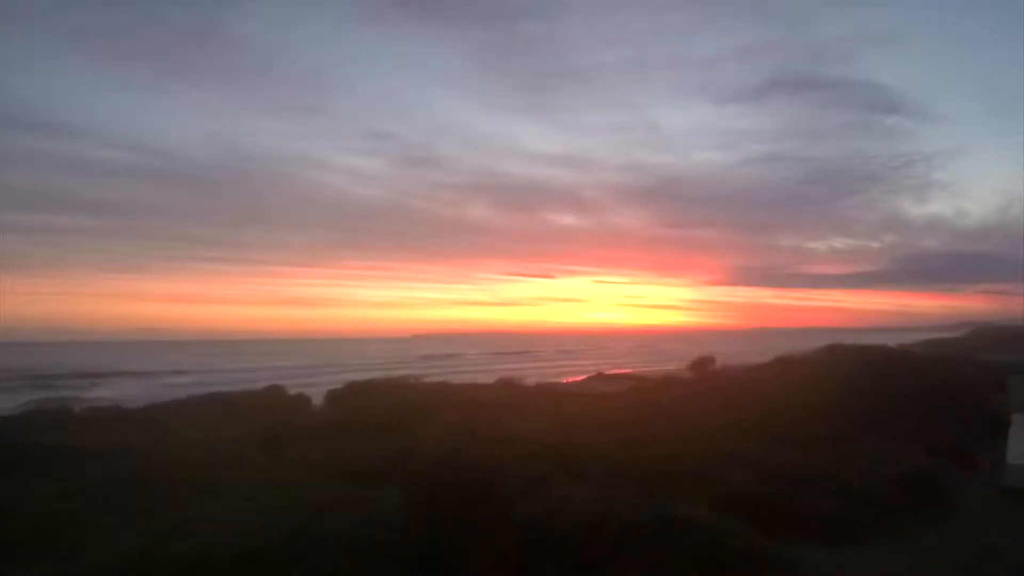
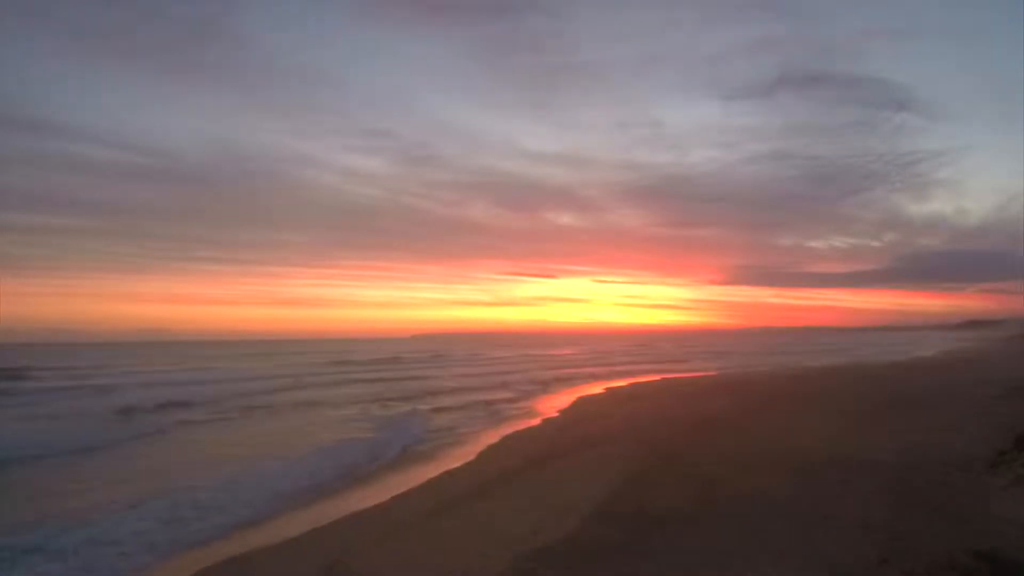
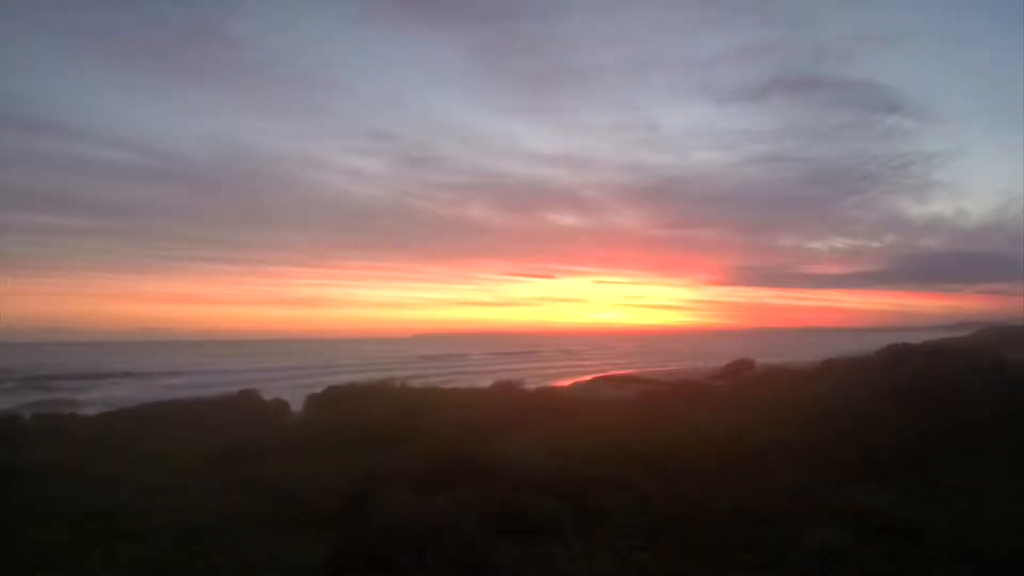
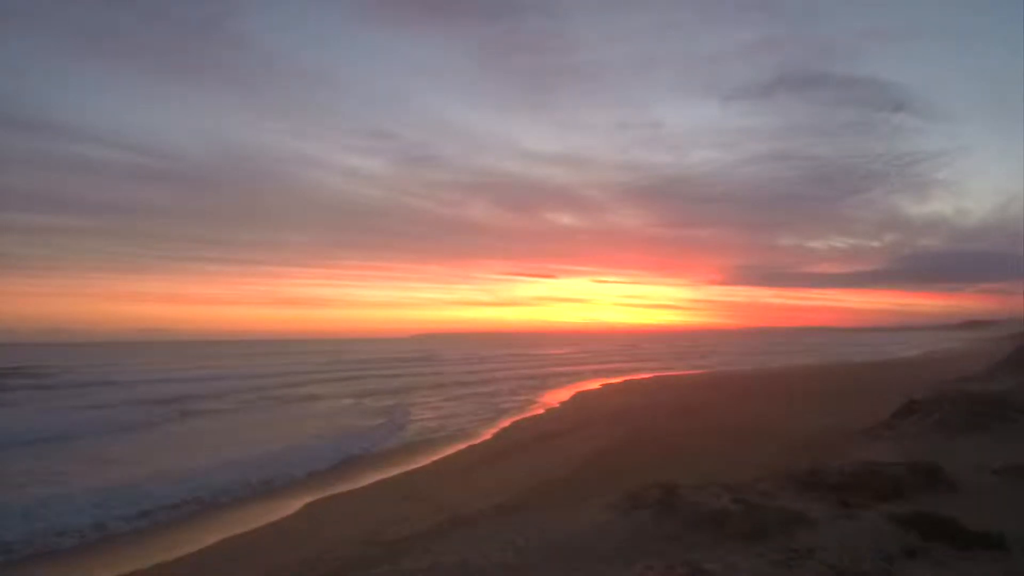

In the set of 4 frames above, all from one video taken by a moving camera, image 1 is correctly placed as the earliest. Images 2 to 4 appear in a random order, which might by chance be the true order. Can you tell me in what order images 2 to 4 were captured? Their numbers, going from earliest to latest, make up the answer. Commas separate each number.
3, 4, 2
